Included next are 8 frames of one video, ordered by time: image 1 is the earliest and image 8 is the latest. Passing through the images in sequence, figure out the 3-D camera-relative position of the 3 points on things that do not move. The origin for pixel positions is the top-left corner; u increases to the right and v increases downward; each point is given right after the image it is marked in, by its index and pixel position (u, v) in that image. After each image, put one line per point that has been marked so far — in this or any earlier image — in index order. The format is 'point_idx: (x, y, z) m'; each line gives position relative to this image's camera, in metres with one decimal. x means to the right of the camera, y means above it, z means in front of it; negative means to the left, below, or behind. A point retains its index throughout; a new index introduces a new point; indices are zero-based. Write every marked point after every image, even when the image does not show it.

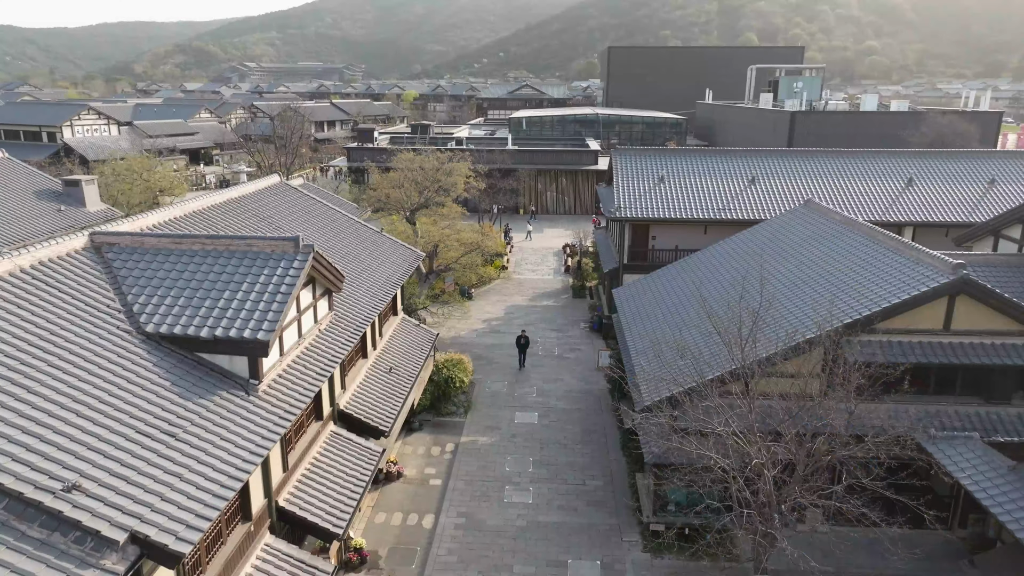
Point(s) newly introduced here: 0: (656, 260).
0: (+2.9, +0.6, +14.1) m
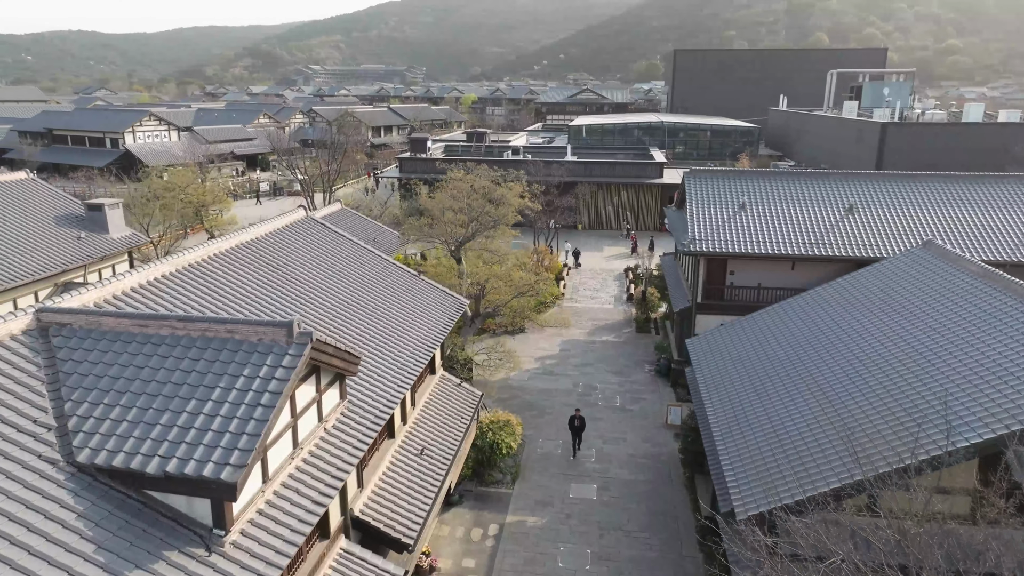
0: (+3.9, -0.2, +12.4) m
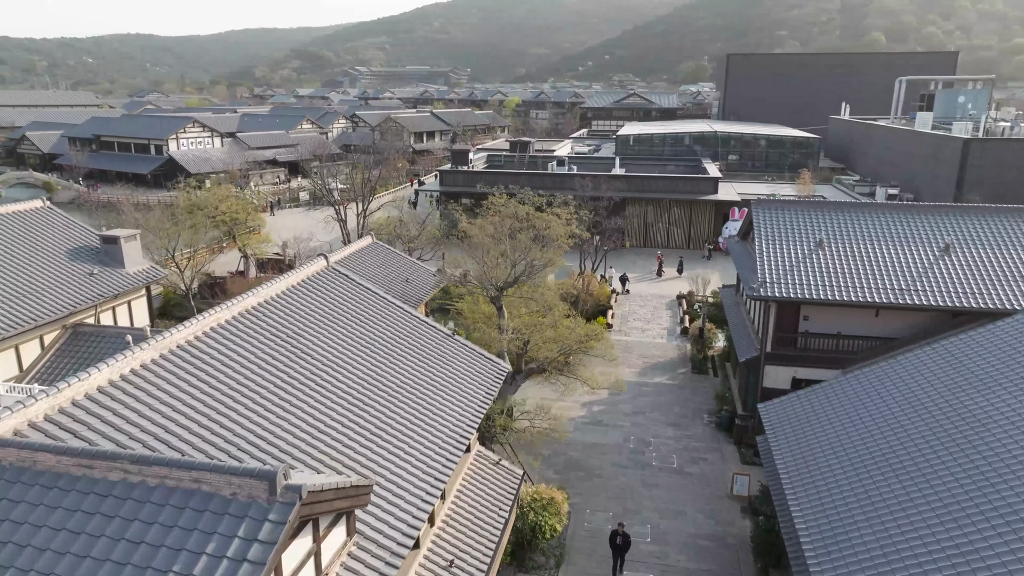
0: (+4.6, -0.9, +10.9) m
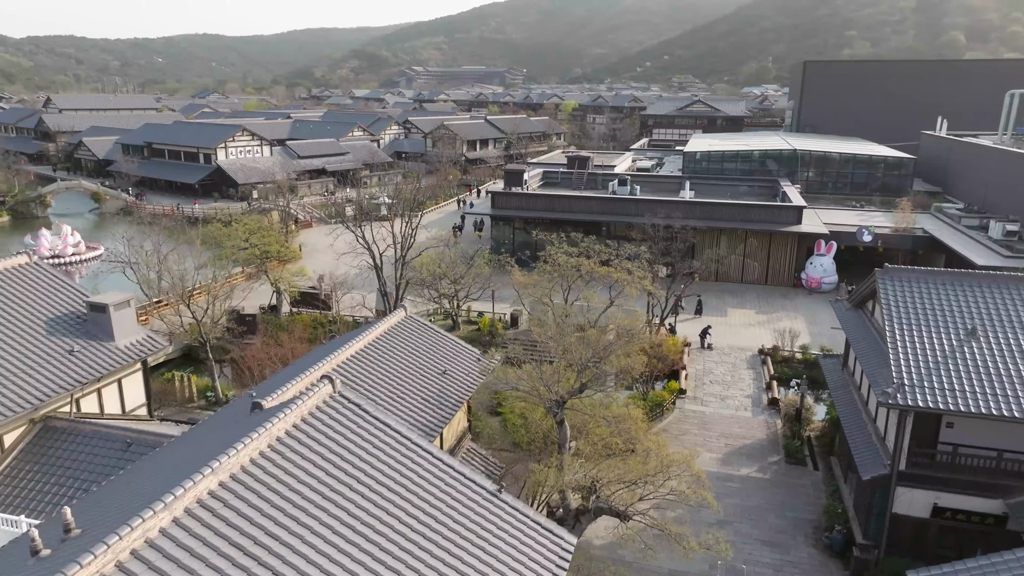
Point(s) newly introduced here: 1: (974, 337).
0: (+5.3, -2.2, +8.5) m
1: (+5.7, -0.6, +8.7) m
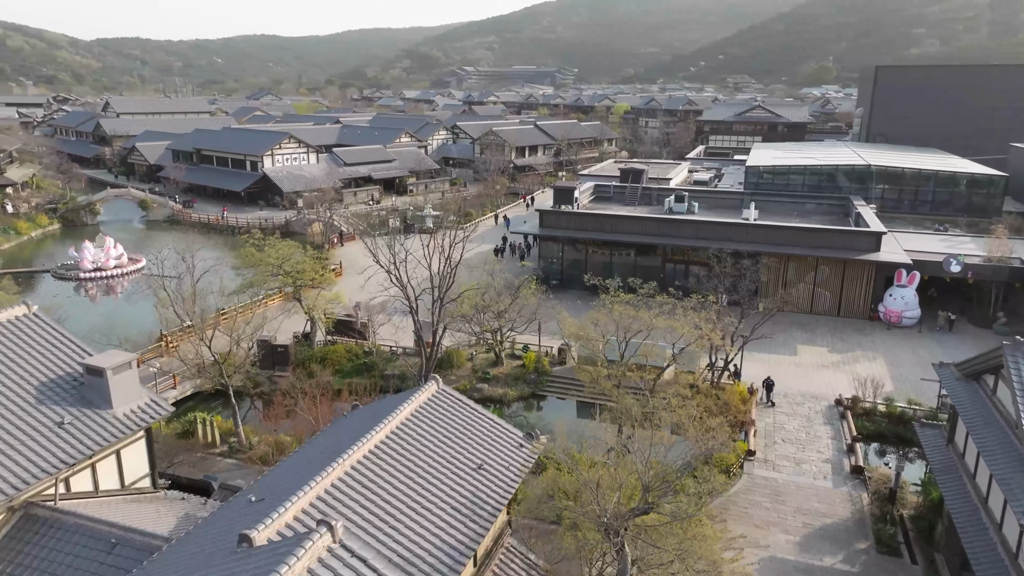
0: (+5.8, -3.1, +6.7) m
1: (+6.2, -1.5, +7.0) m
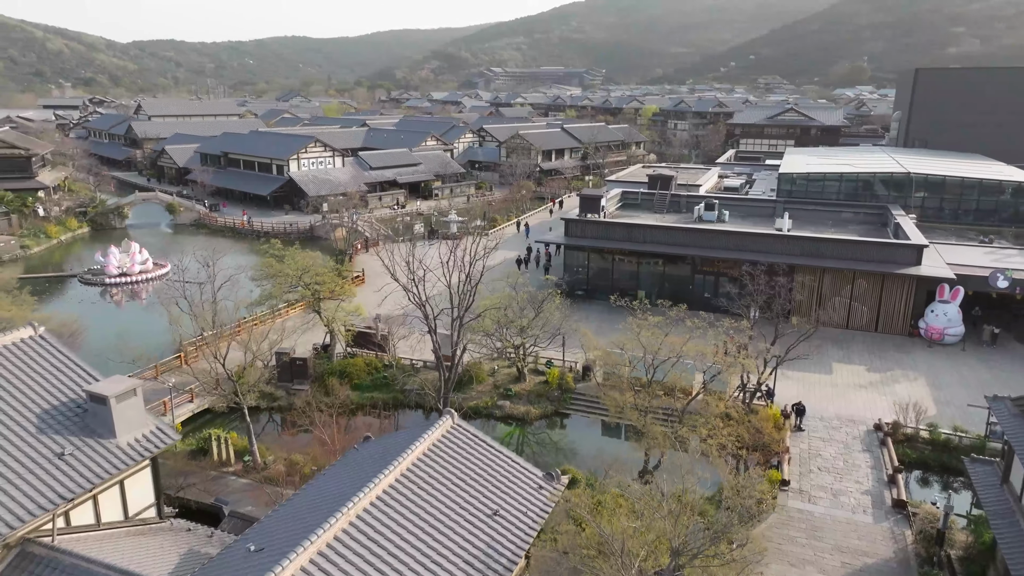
0: (+5.9, -3.4, +6.0) m
1: (+6.4, -1.8, +6.2) m
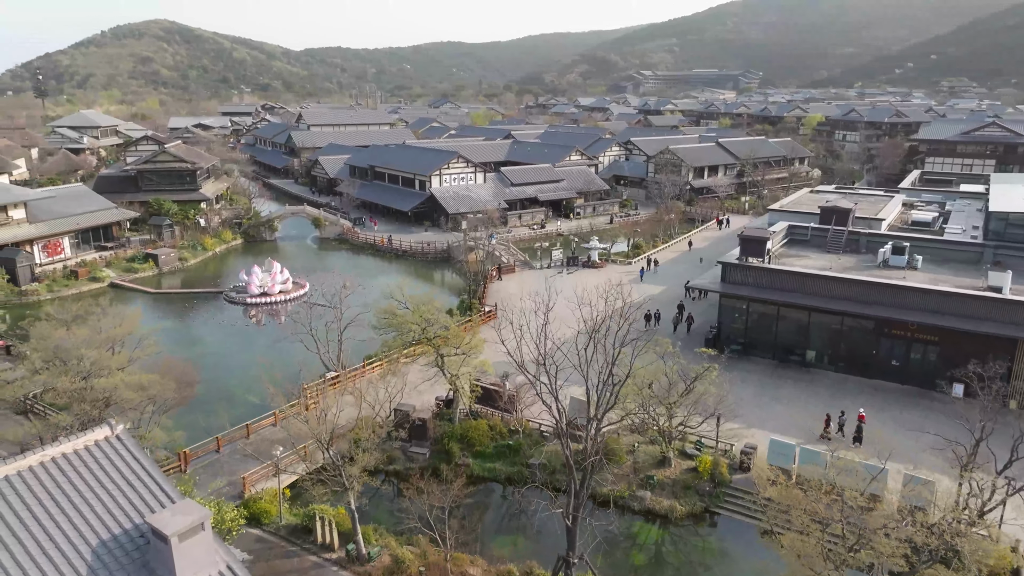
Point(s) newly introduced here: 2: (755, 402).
0: (+6.6, -5.0, +2.8) m
1: (+7.1, -3.4, +2.9) m
2: (+5.7, -2.7, +16.5) m
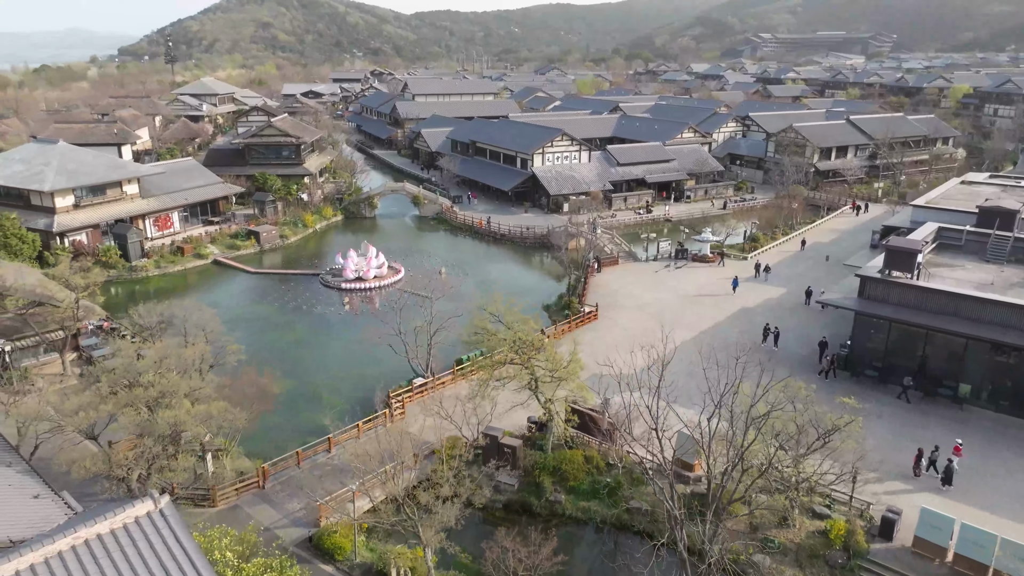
0: (+6.6, -6.2, +0.5) m
1: (+7.2, -4.6, +0.5) m
2: (+7.7, -3.2, +14.1) m
